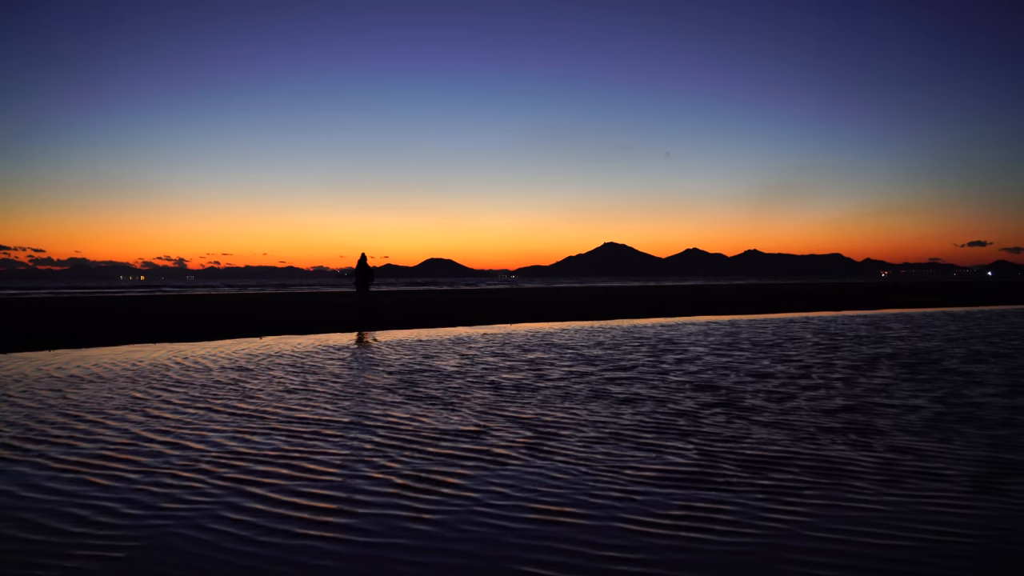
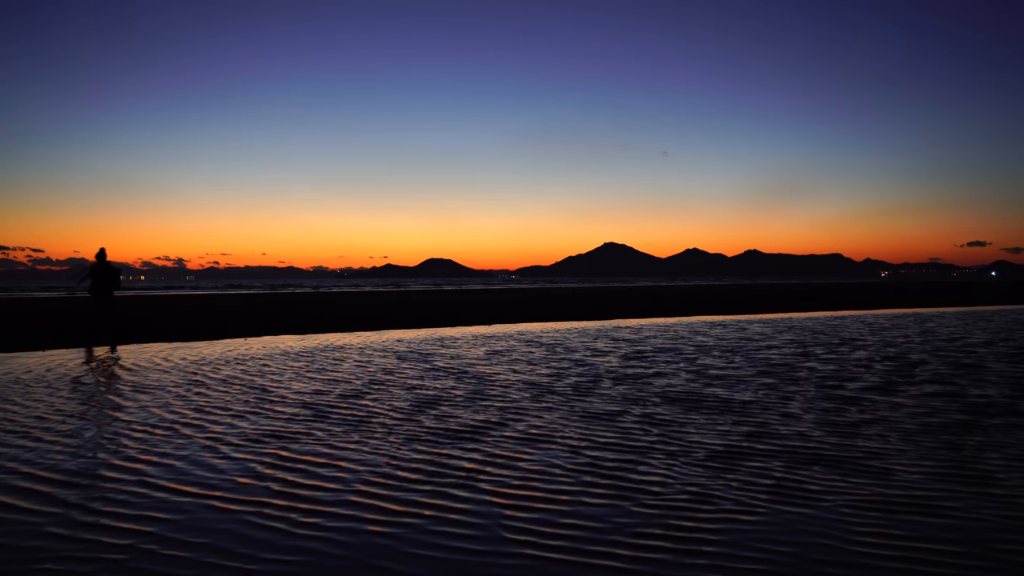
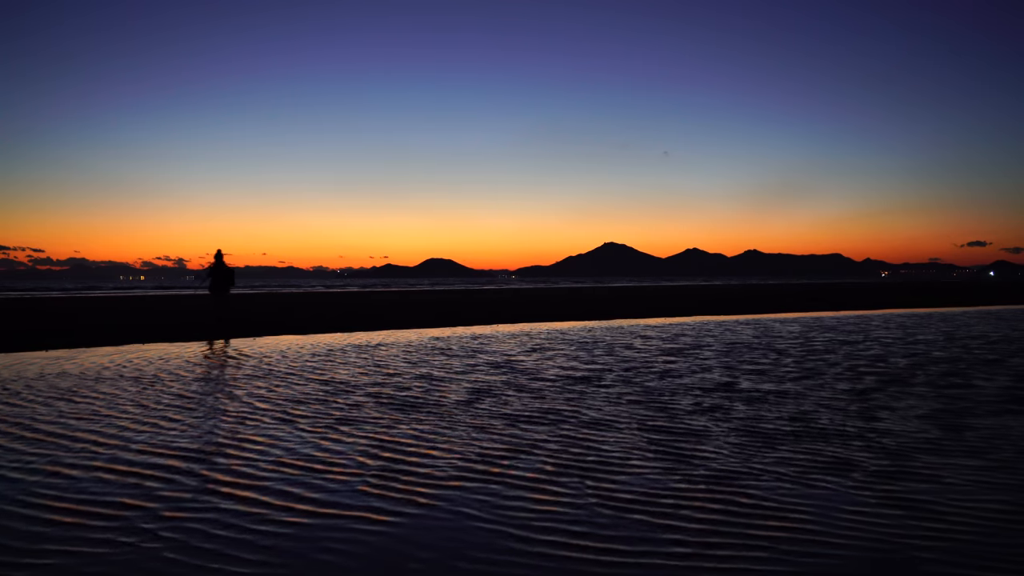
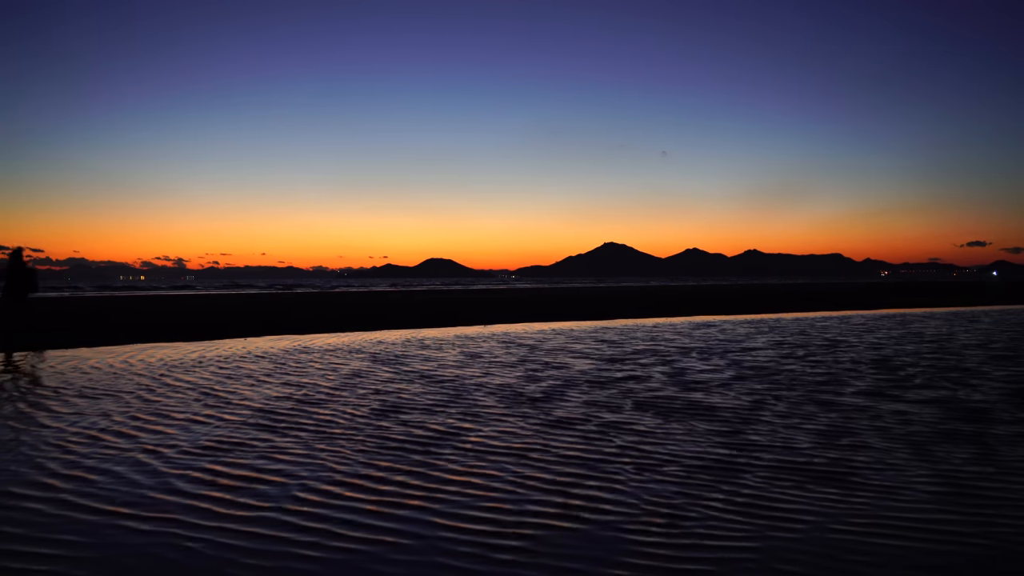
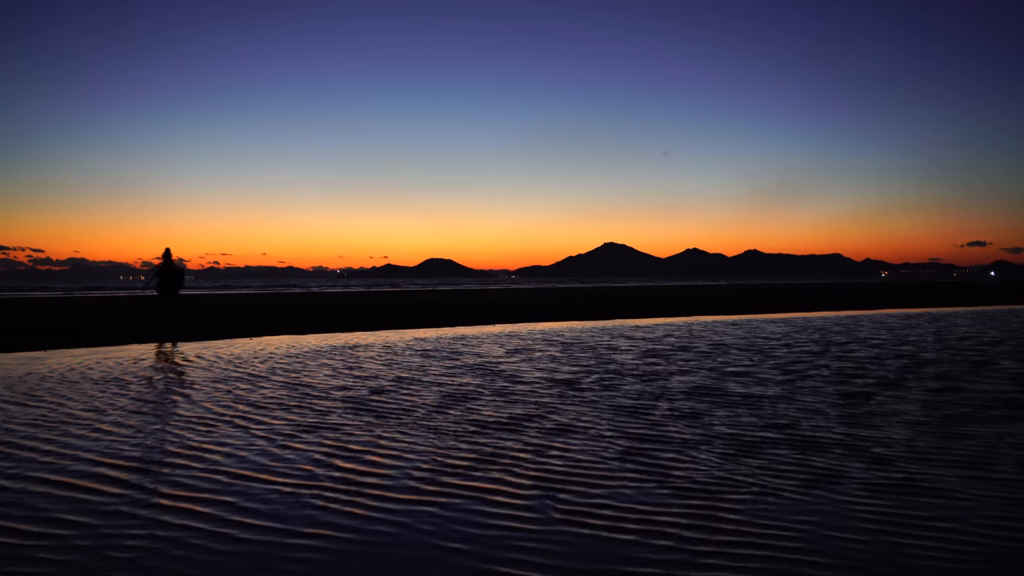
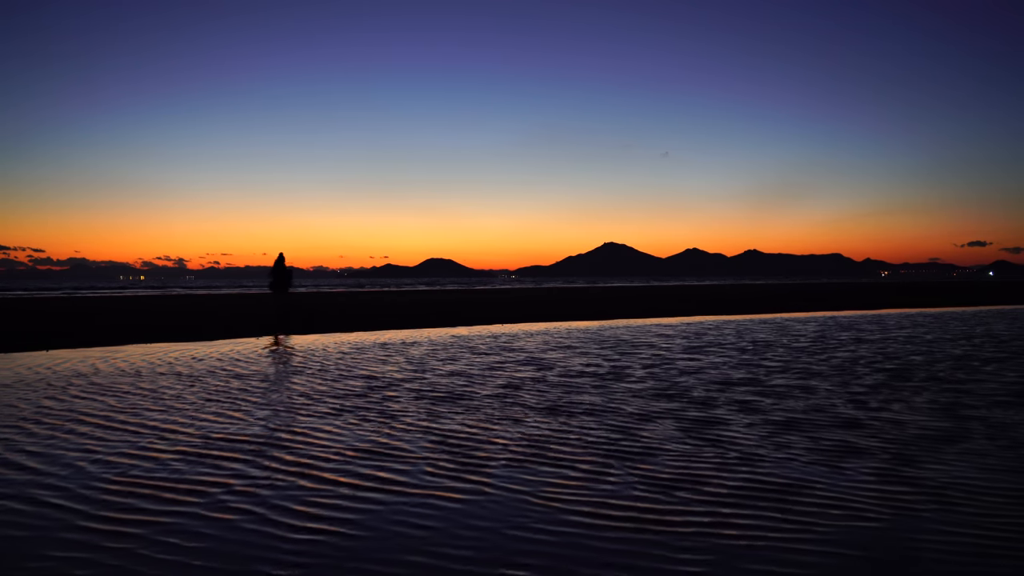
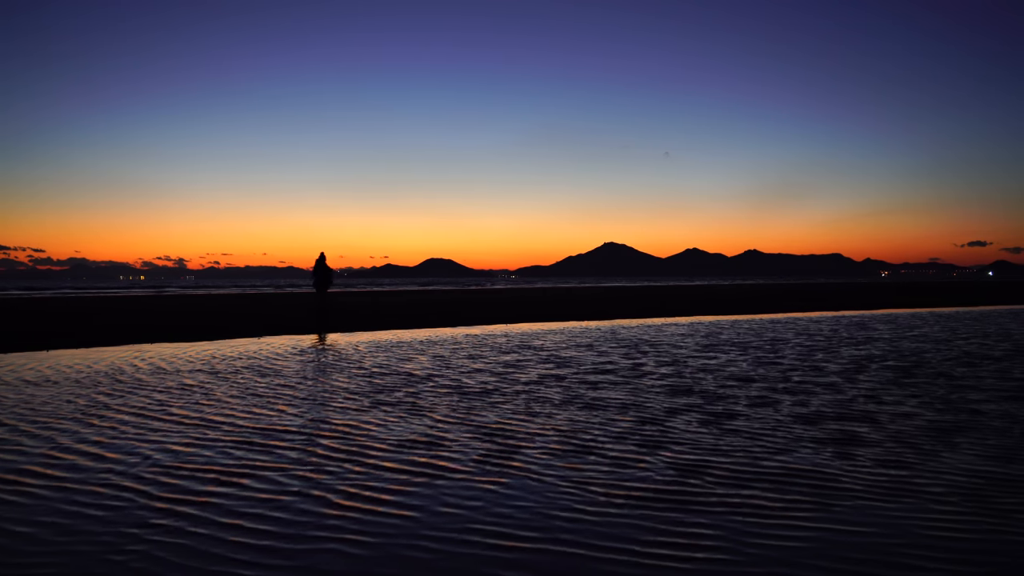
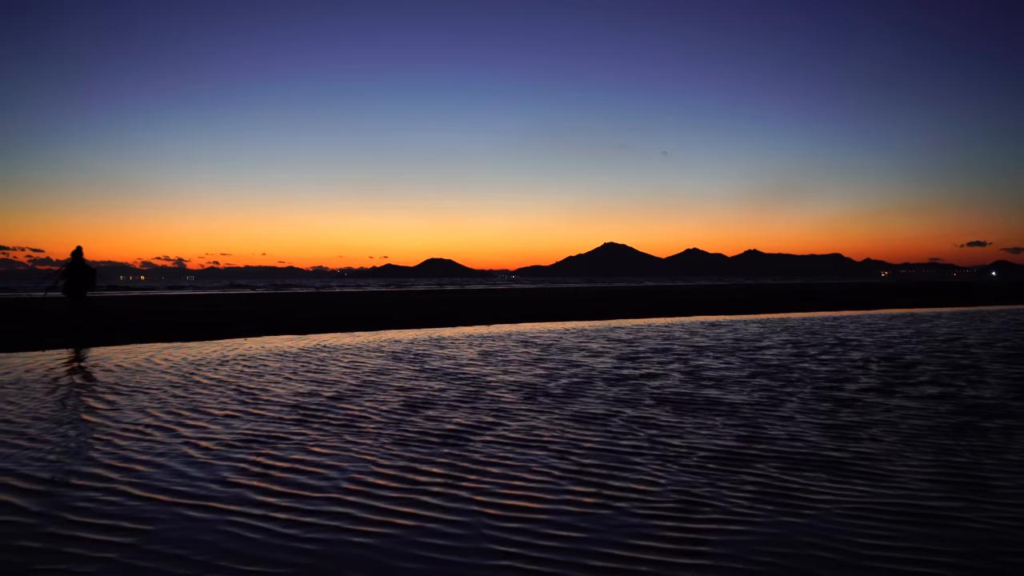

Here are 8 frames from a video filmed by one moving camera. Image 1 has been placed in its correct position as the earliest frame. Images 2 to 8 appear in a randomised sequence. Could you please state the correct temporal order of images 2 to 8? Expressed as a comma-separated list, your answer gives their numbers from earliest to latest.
7, 6, 3, 5, 2, 8, 4
